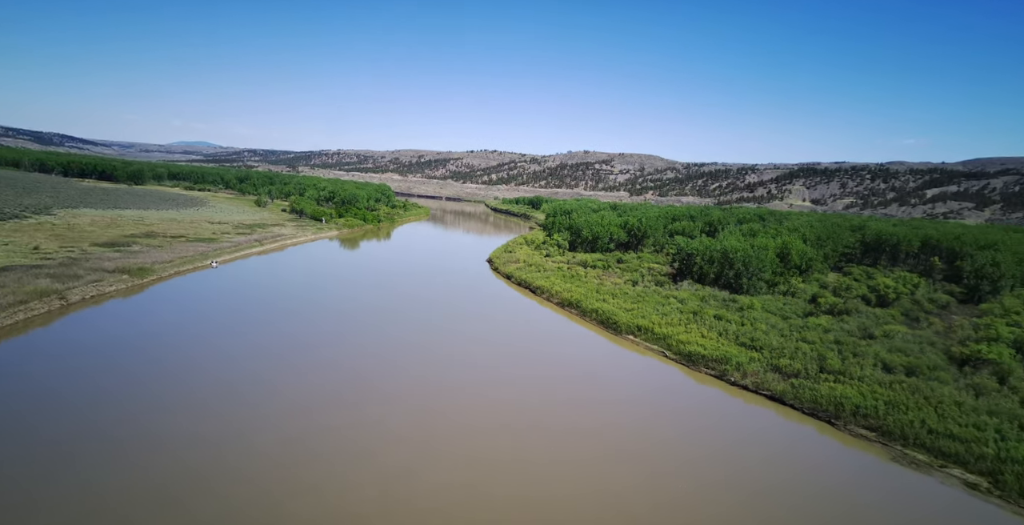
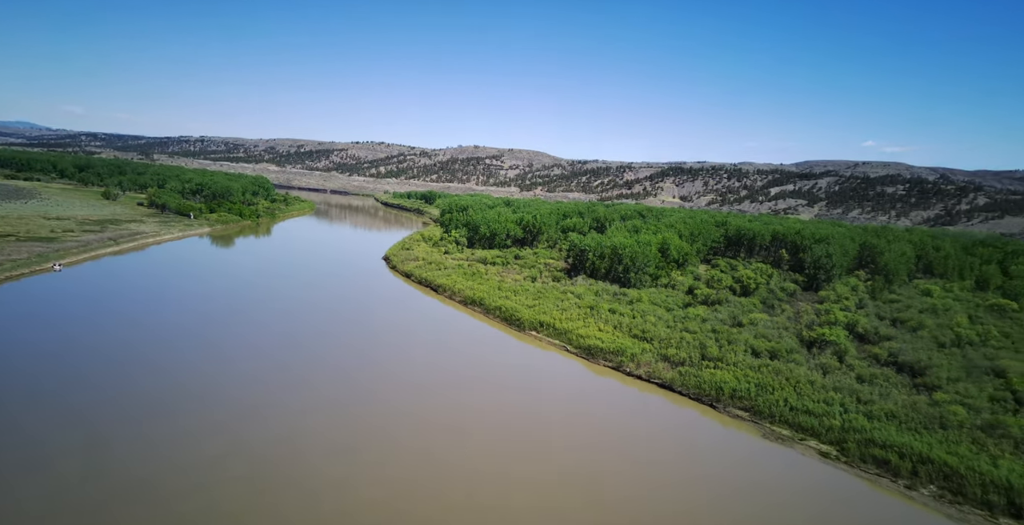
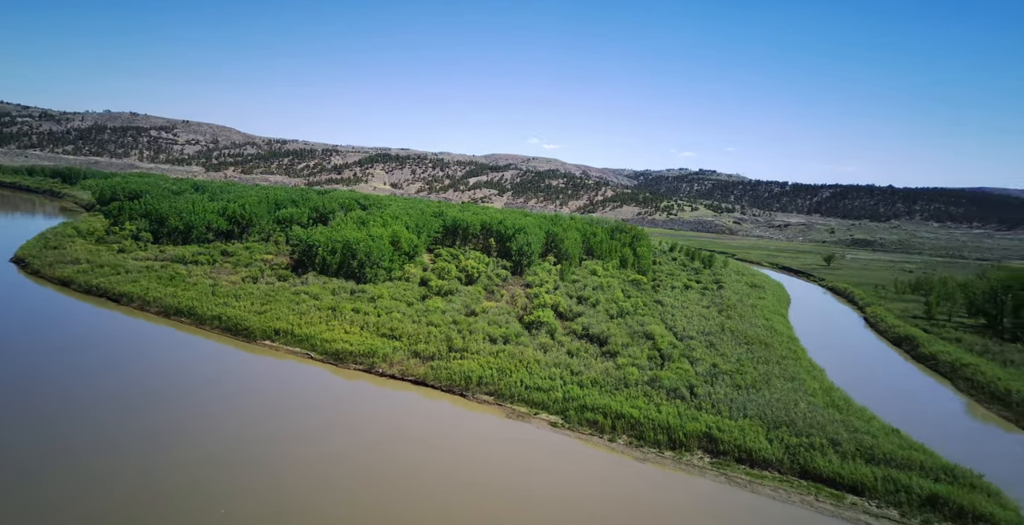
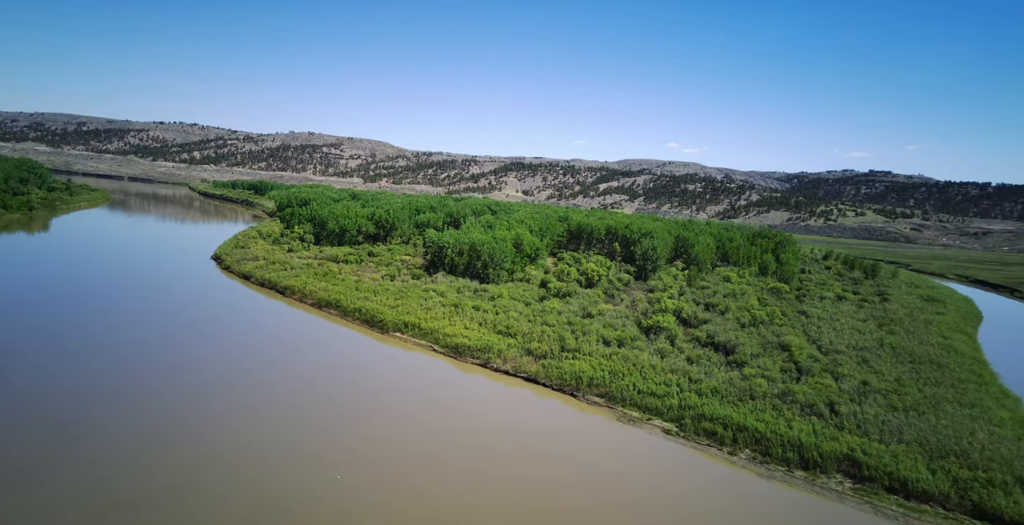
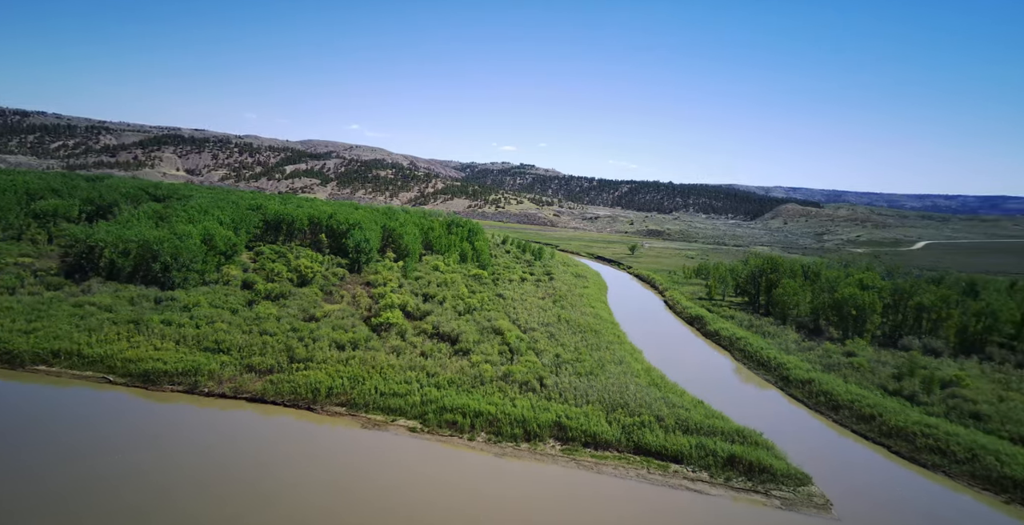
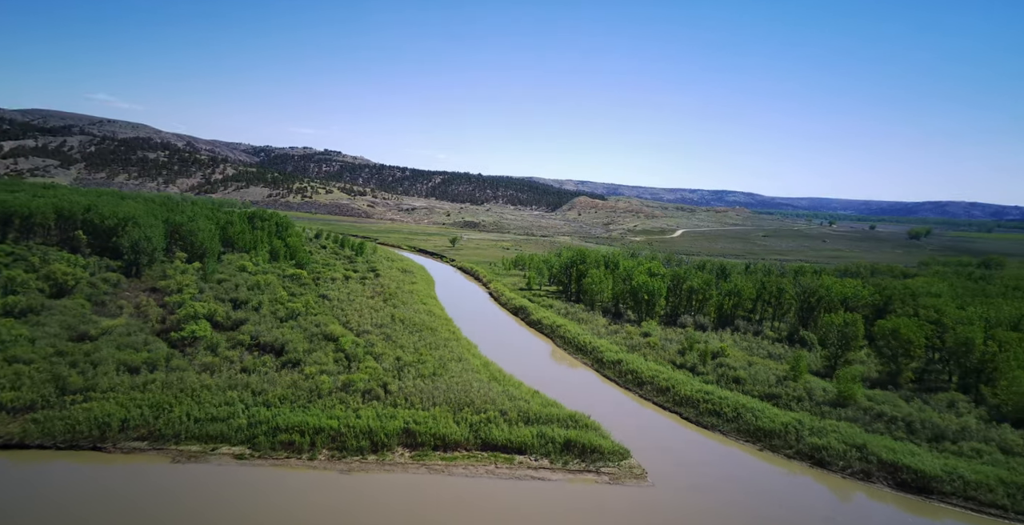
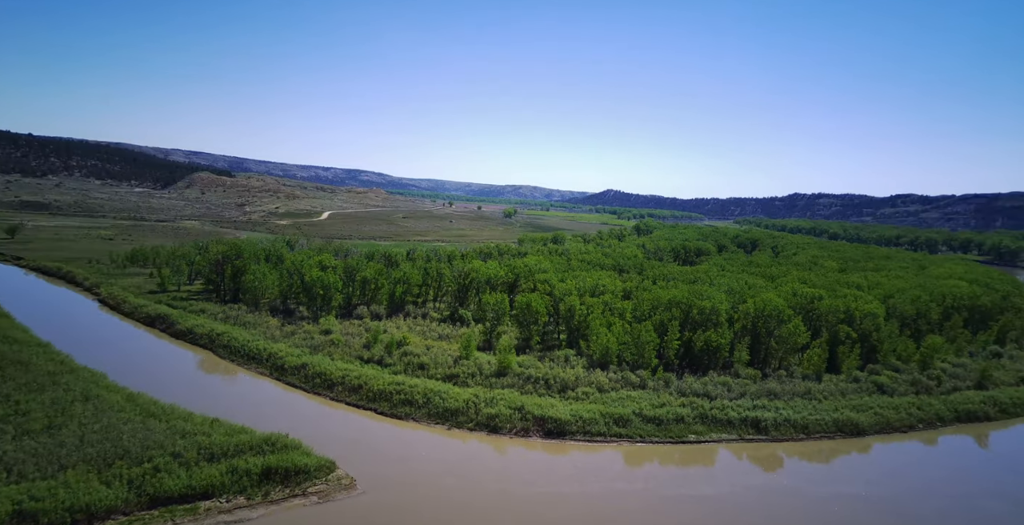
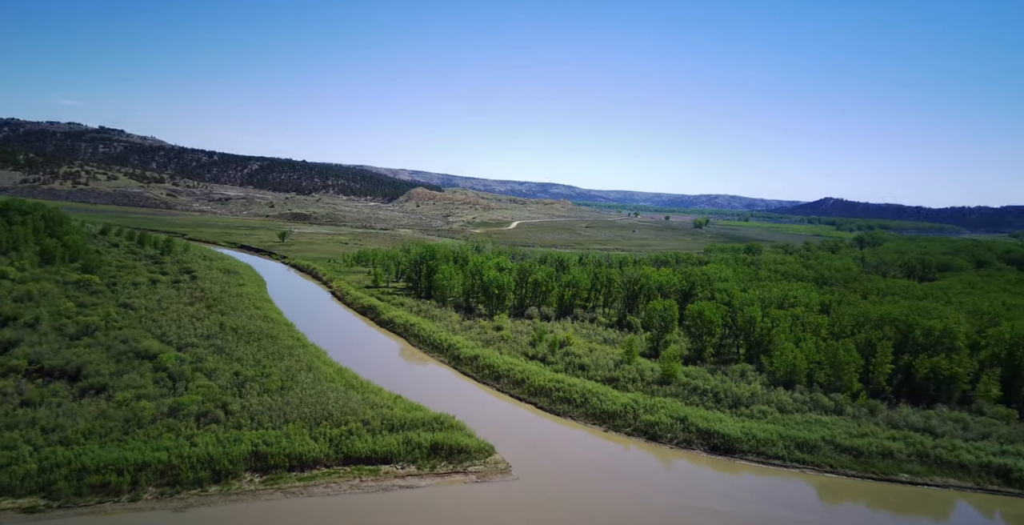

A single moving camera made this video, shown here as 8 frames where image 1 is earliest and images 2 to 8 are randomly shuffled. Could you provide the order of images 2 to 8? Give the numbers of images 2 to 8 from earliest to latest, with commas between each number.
2, 4, 3, 5, 6, 8, 7
